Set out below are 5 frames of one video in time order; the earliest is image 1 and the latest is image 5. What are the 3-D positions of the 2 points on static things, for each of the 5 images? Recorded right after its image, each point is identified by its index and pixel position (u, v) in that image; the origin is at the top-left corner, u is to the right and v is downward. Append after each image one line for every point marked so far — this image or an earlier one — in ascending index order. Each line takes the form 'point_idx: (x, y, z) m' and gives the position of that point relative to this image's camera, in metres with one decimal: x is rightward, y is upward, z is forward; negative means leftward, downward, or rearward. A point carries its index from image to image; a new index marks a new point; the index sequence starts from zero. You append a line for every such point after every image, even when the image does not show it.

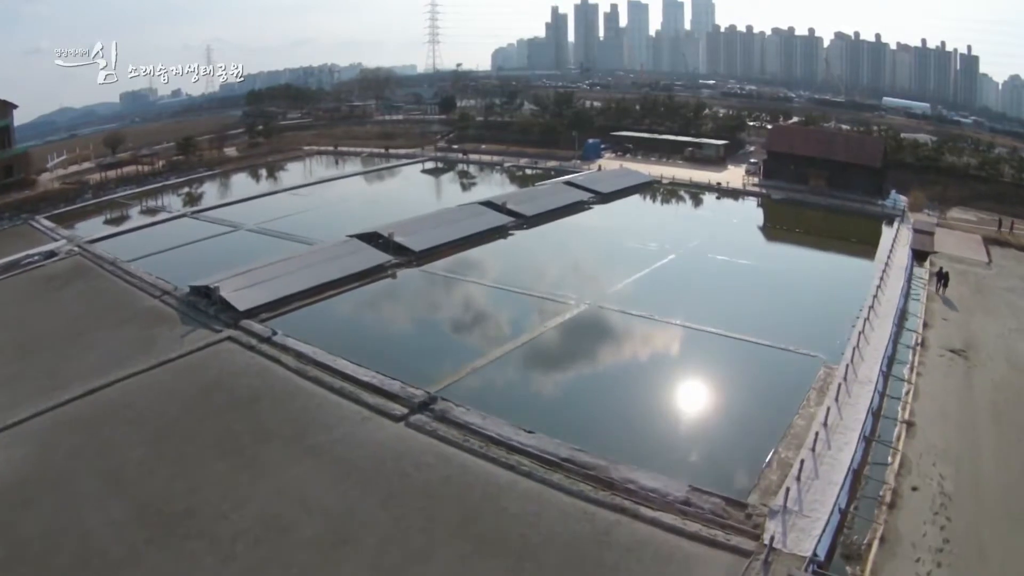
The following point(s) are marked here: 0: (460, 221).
0: (-0.8, +0.9, +9.5) m
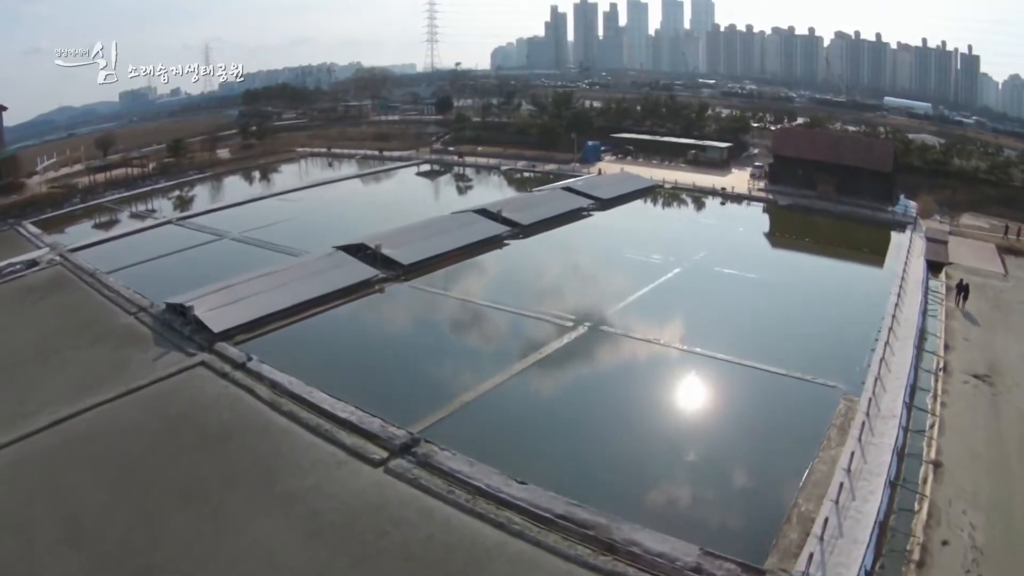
0: (-0.8, +0.7, +9.1) m
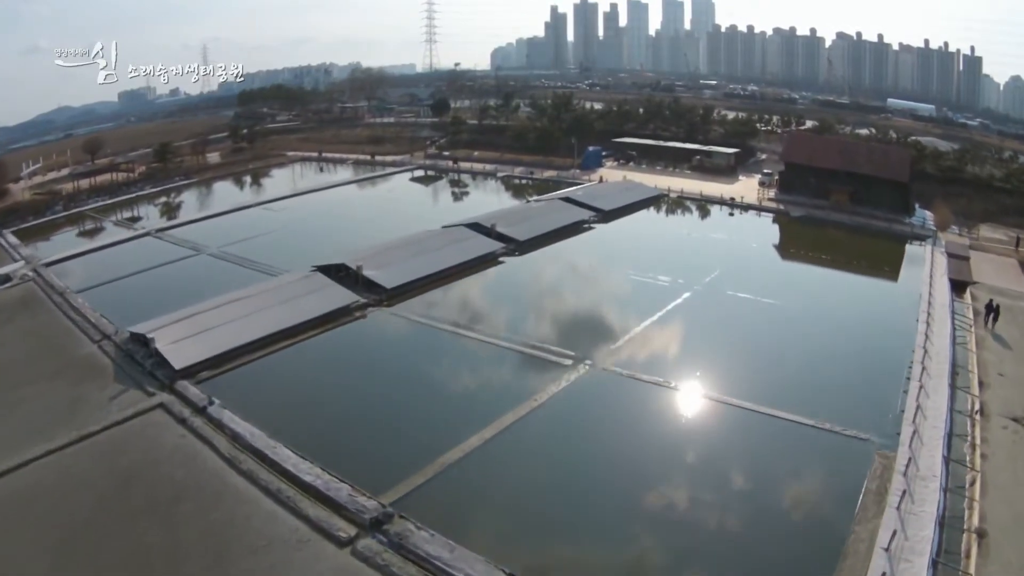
0: (-0.9, +0.5, +8.5) m
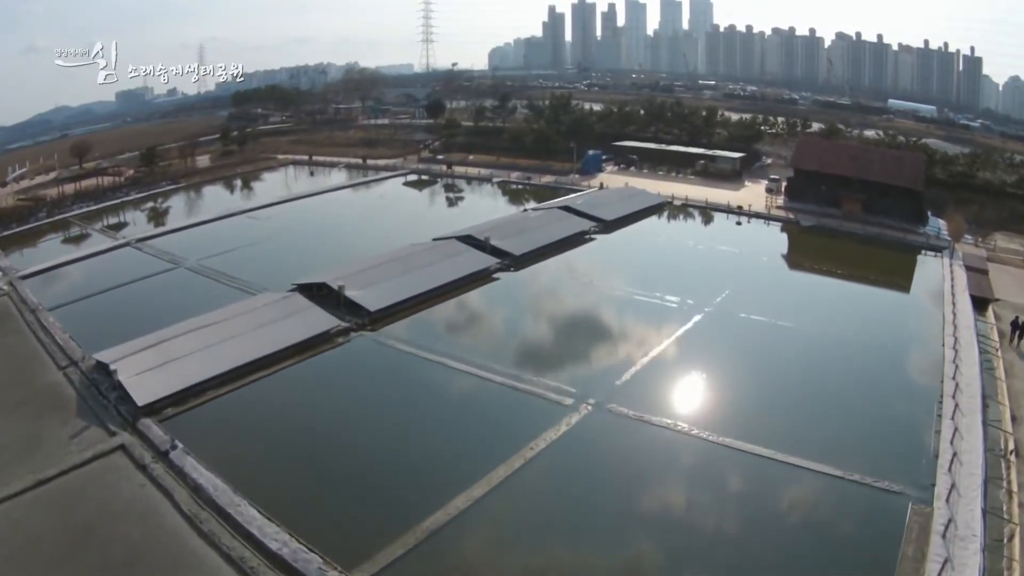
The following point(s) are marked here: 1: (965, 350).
0: (-0.9, +0.3, +8.0) m
1: (+4.3, -0.5, +6.6) m
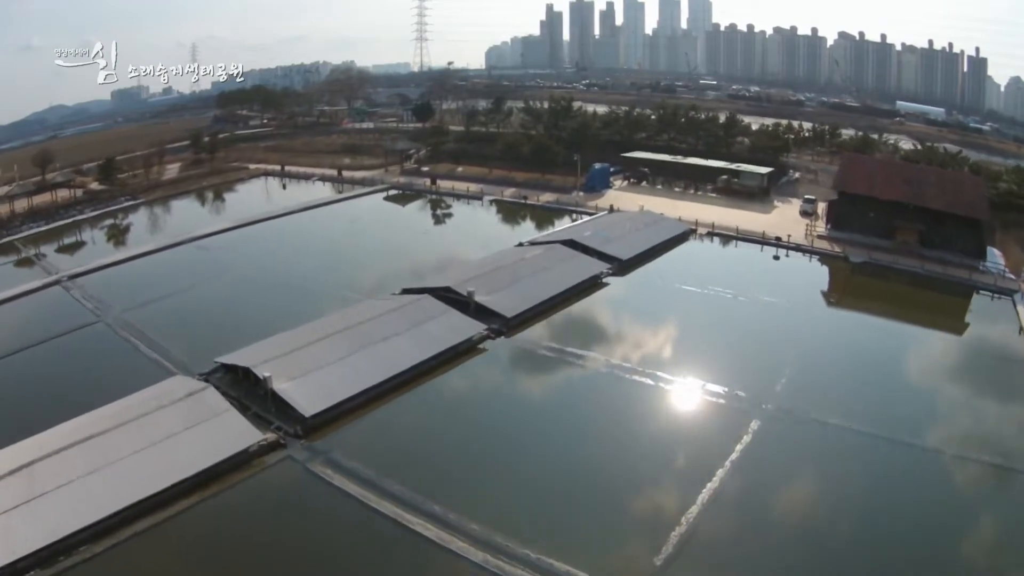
0: (-1.0, -0.3, +6.5) m
1: (+4.3, -1.1, +5.1) m
